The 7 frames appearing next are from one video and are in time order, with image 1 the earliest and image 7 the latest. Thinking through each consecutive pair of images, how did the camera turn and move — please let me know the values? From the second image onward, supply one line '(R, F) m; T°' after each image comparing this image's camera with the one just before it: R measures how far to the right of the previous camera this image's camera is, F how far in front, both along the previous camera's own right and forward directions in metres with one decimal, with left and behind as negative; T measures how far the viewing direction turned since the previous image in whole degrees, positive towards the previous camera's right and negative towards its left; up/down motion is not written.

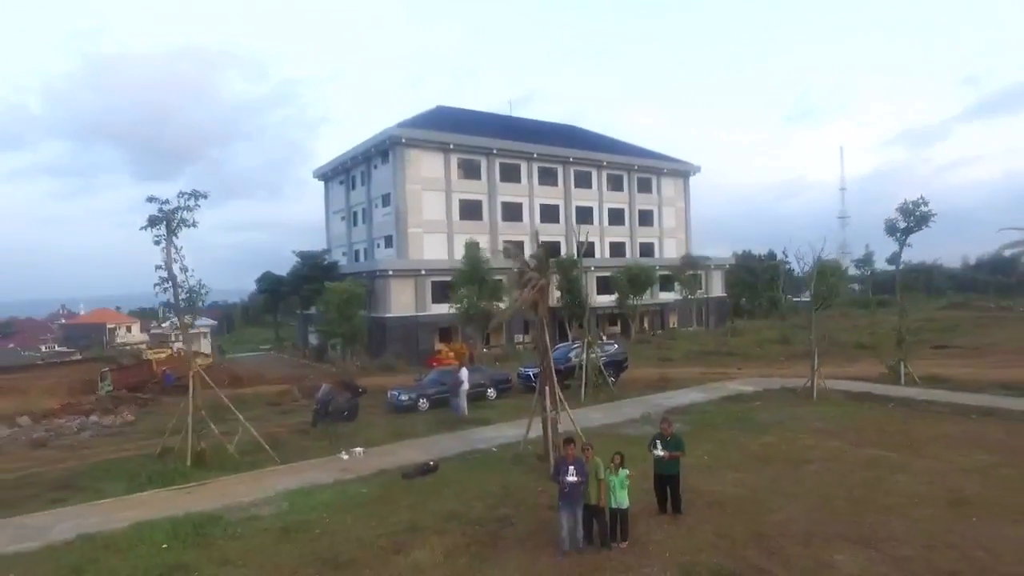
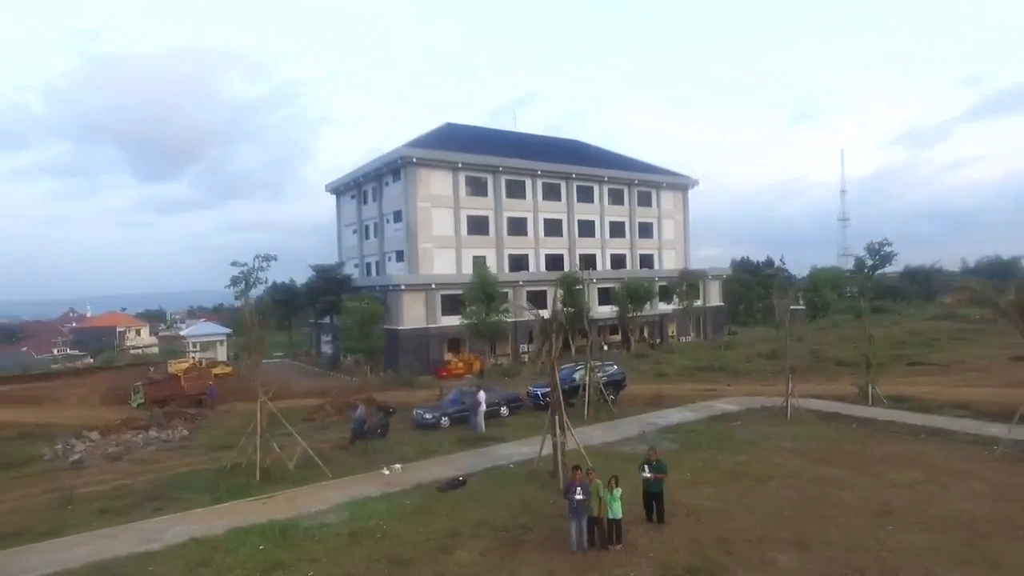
(-0.2, -1.7) m; 0°
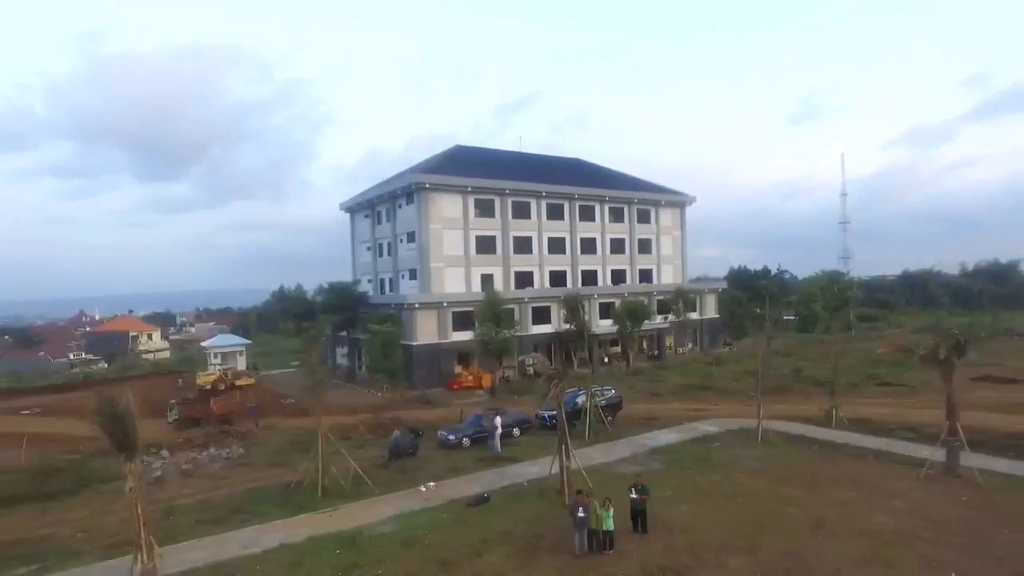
(-0.3, -2.4) m; 0°
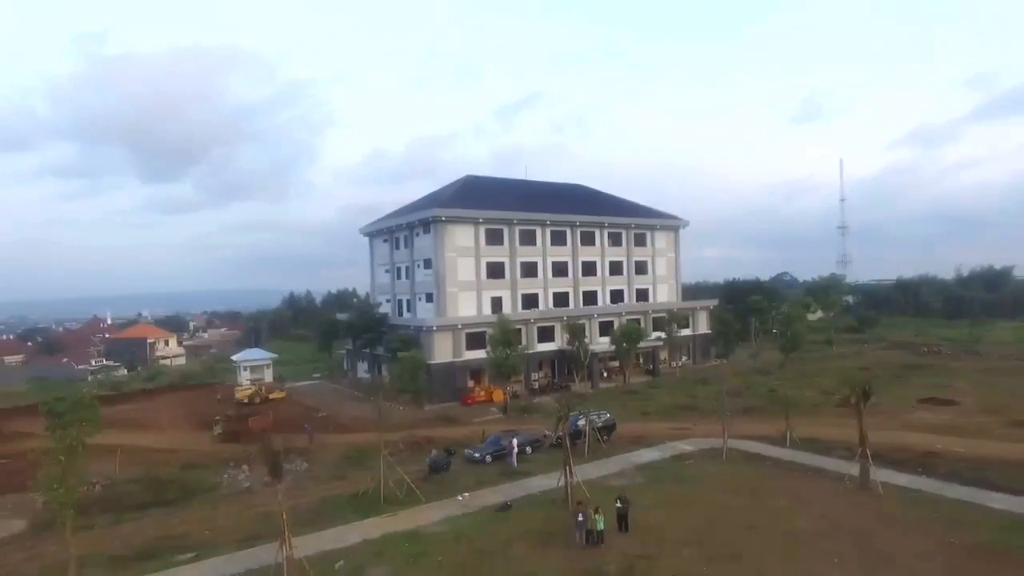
(-0.4, -4.0) m; 0°
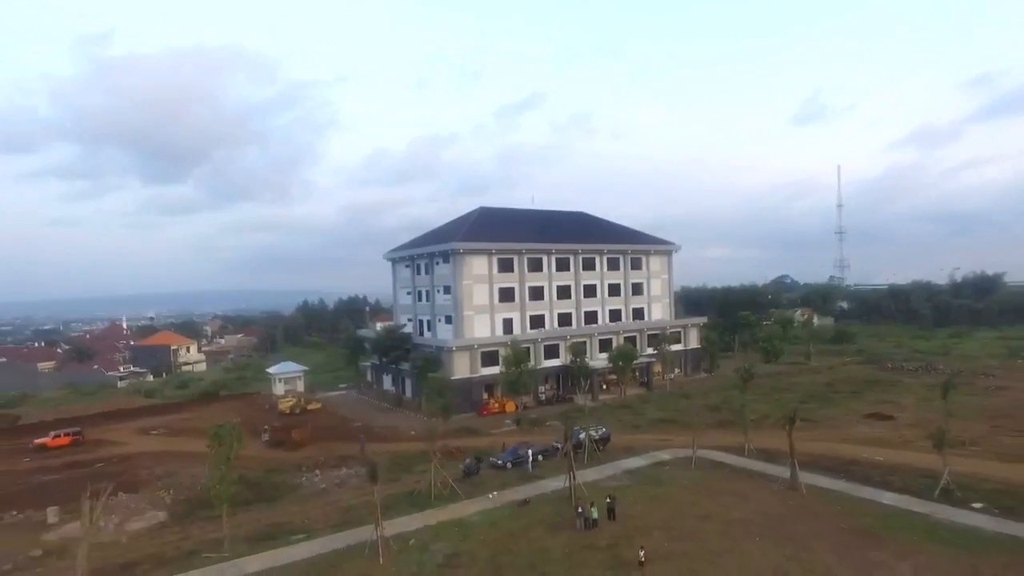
(-0.5, -5.7) m; 0°
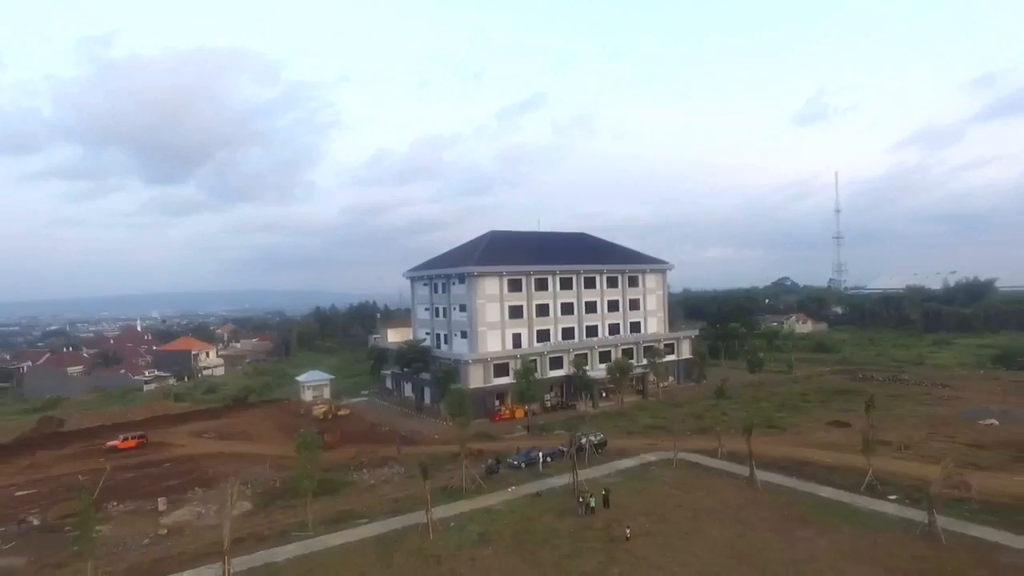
(-0.6, -5.7) m; 0°
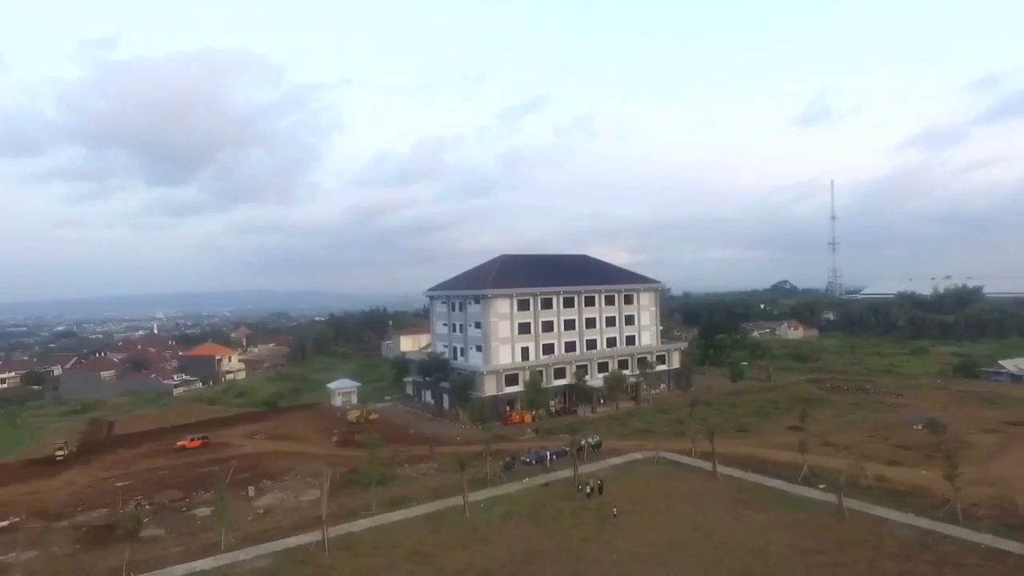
(-0.7, -7.7) m; 0°
